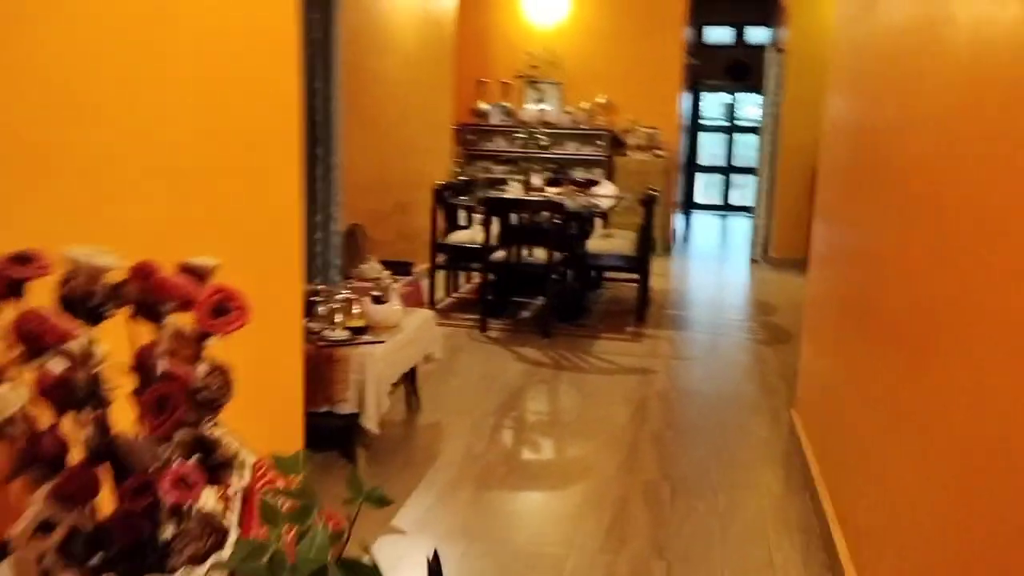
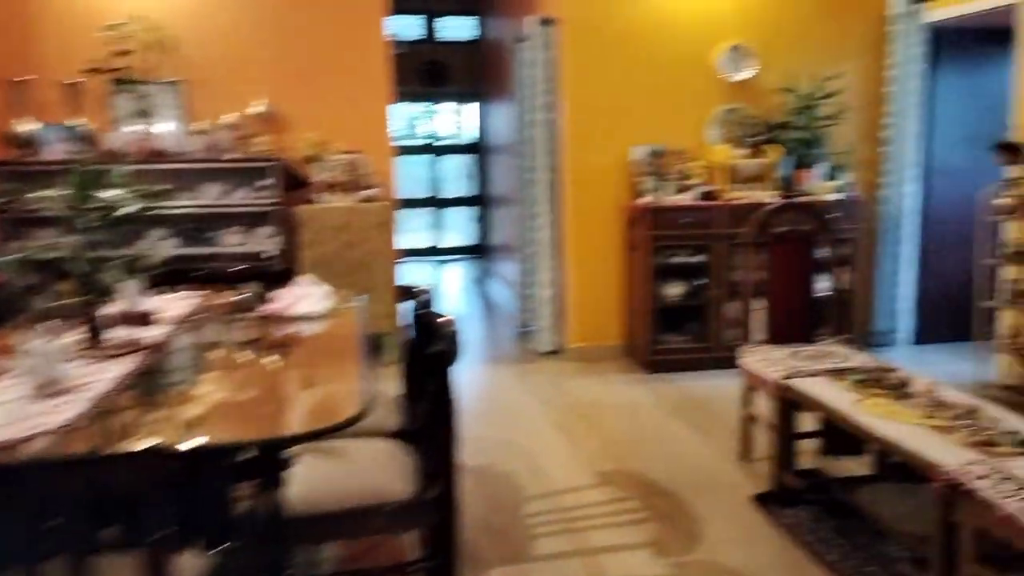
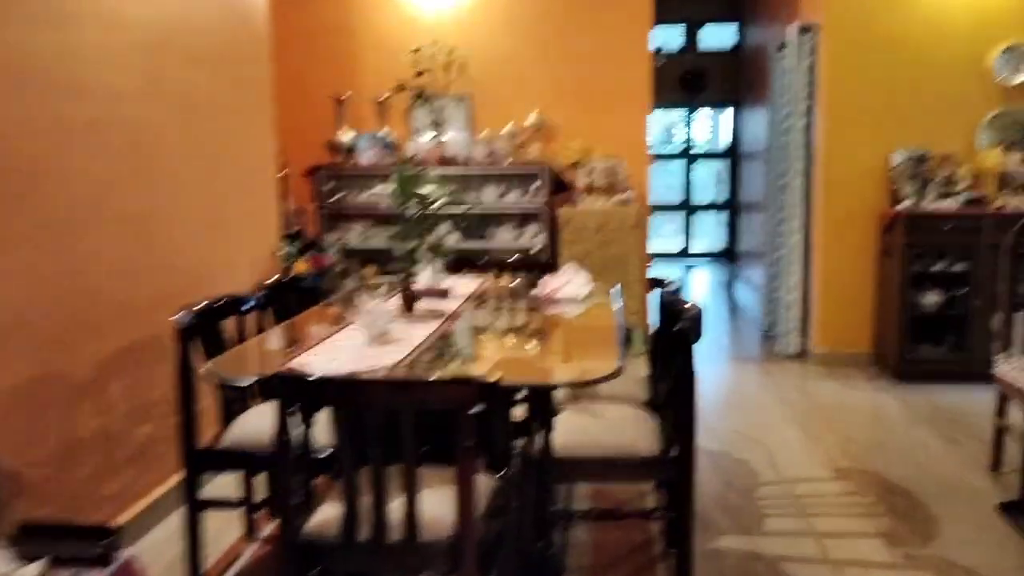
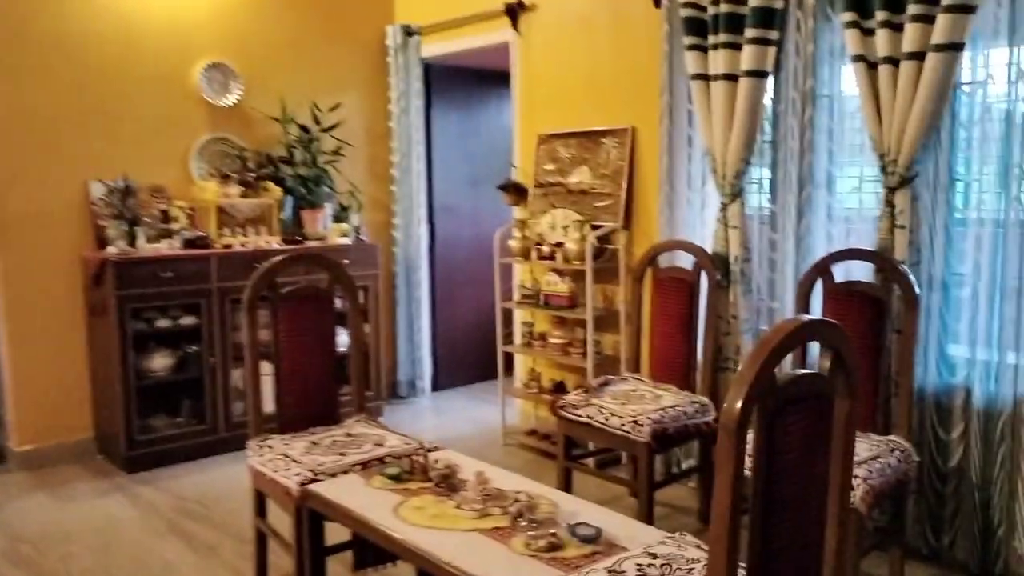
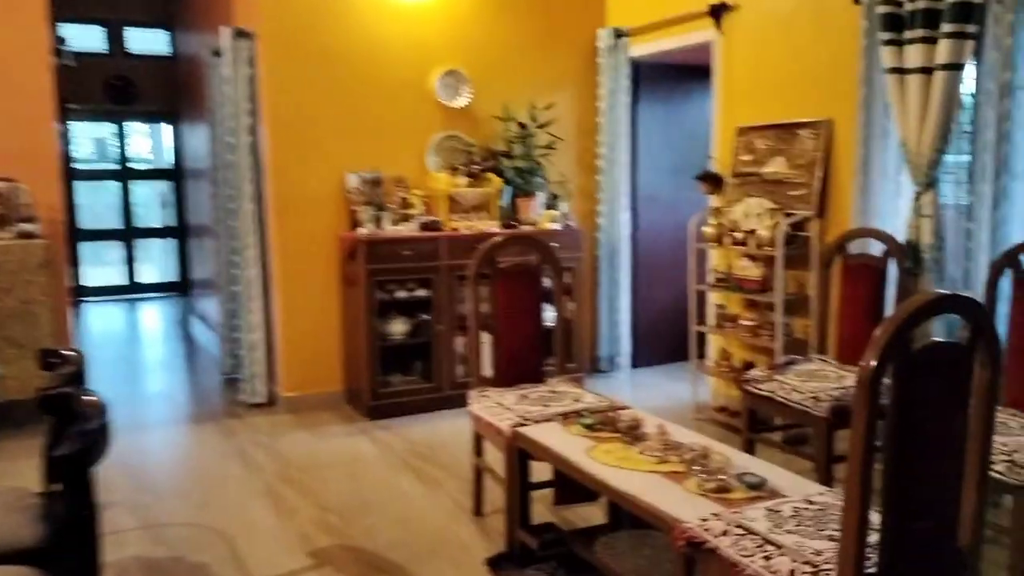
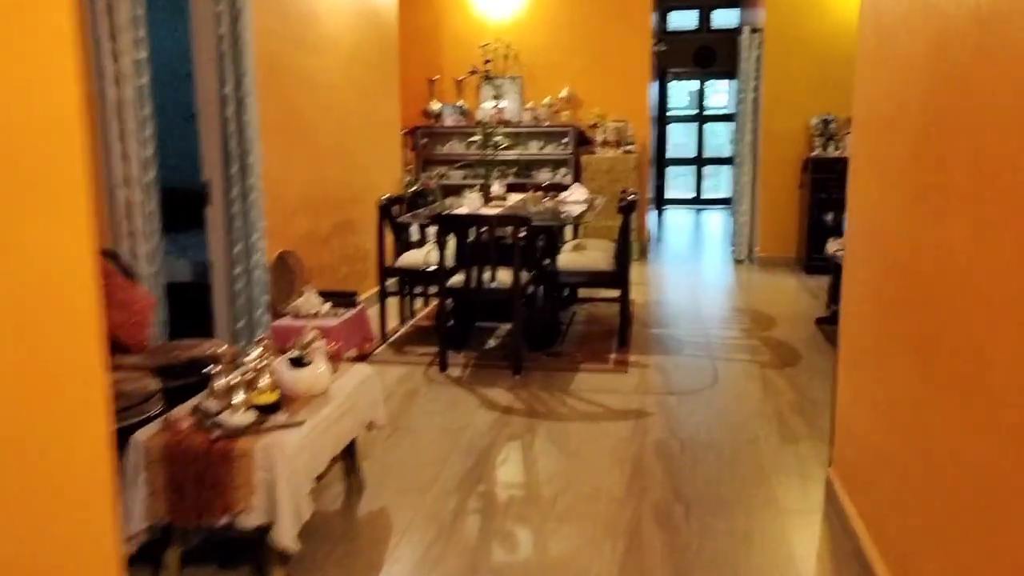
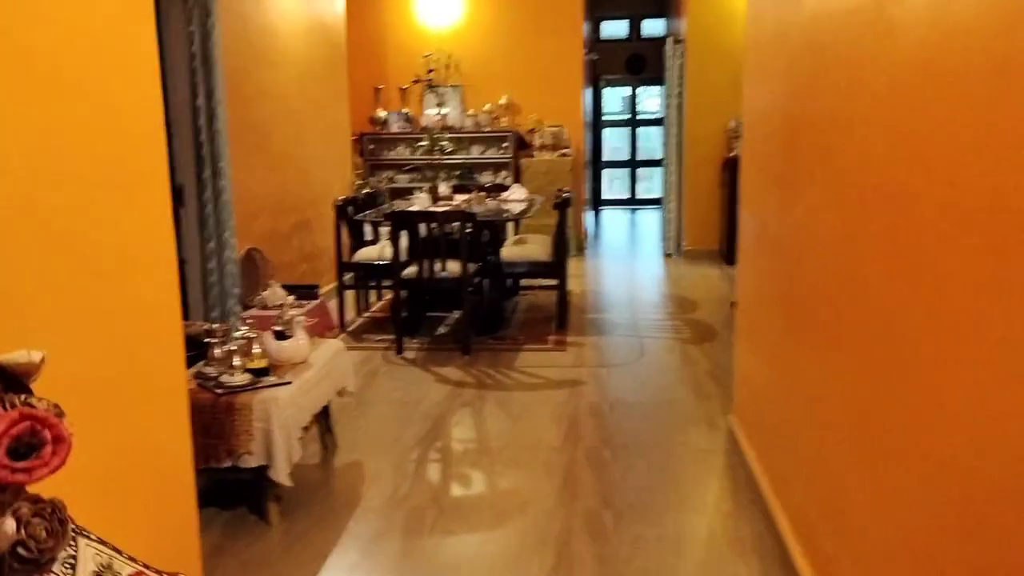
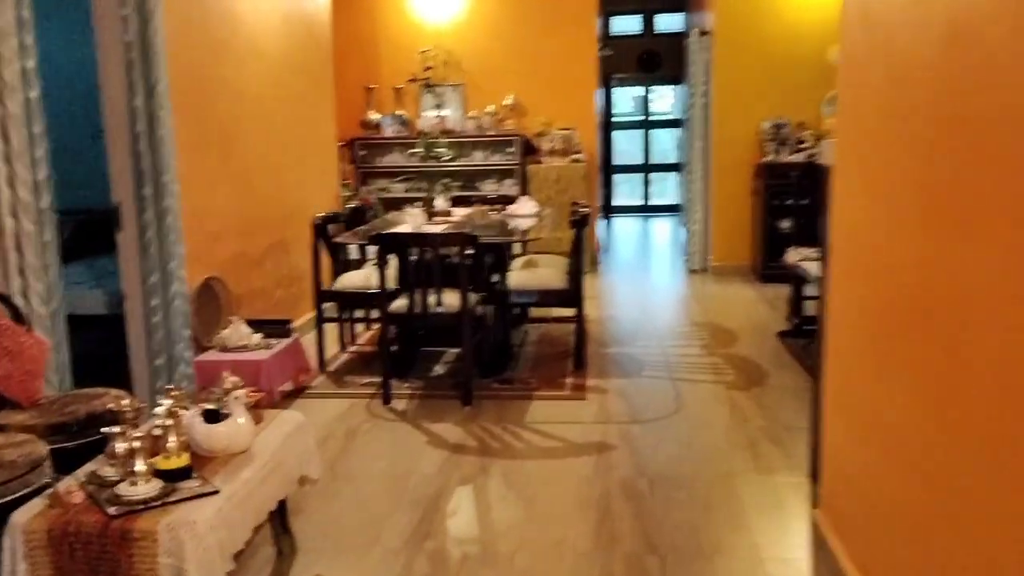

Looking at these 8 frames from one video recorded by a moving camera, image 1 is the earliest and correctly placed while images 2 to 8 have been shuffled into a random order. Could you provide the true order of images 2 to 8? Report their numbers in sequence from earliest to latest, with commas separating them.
7, 6, 8, 3, 2, 5, 4
